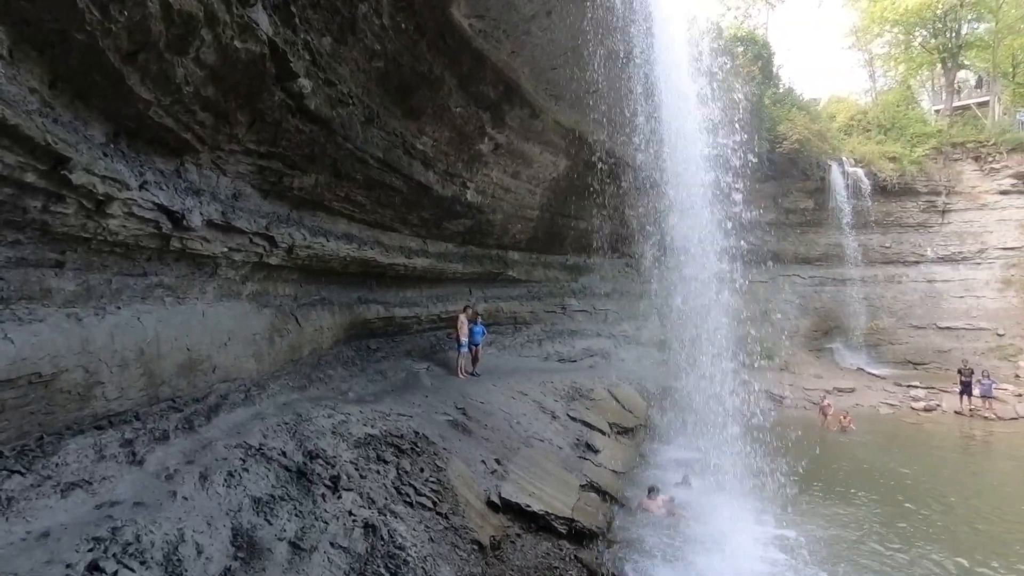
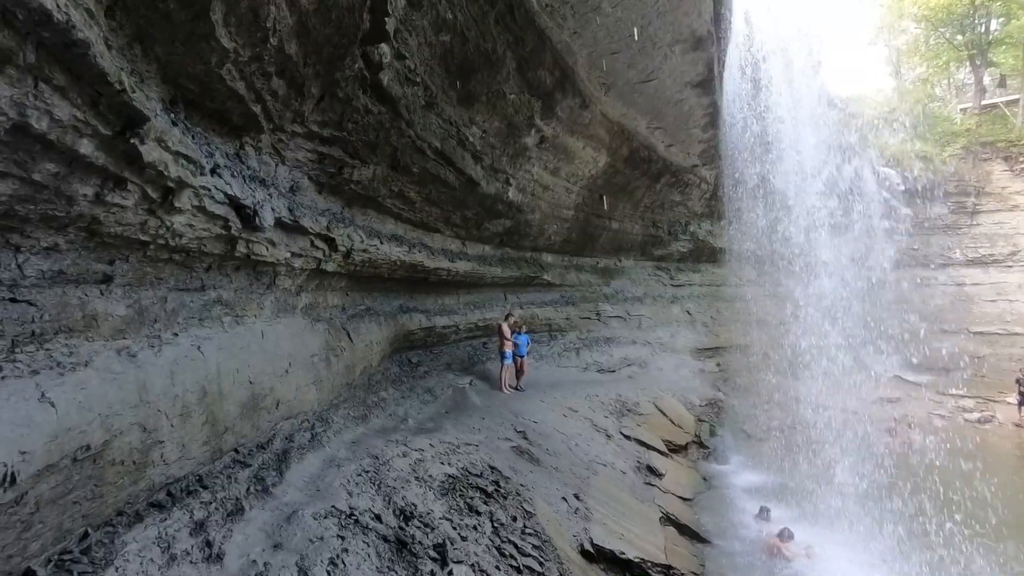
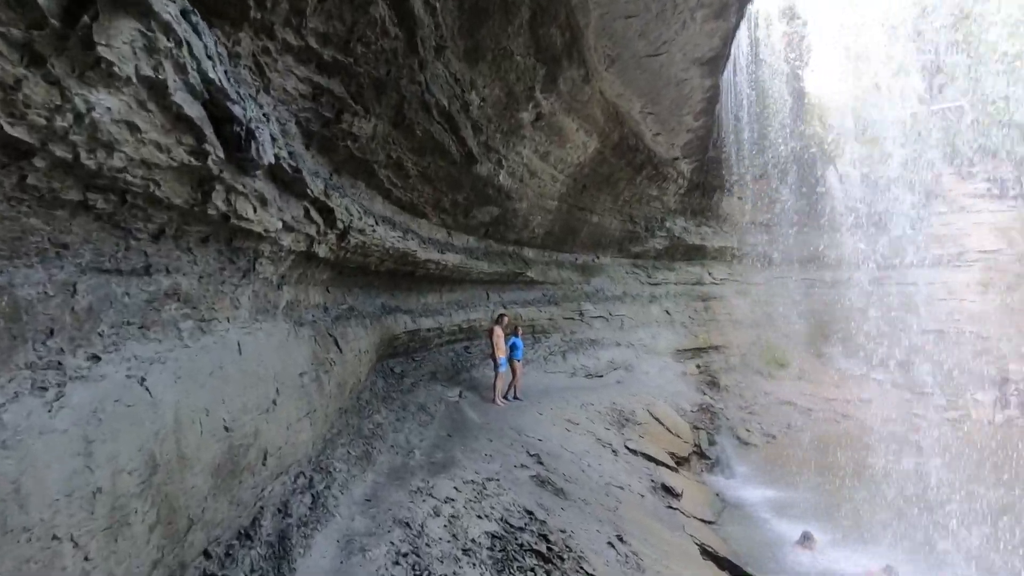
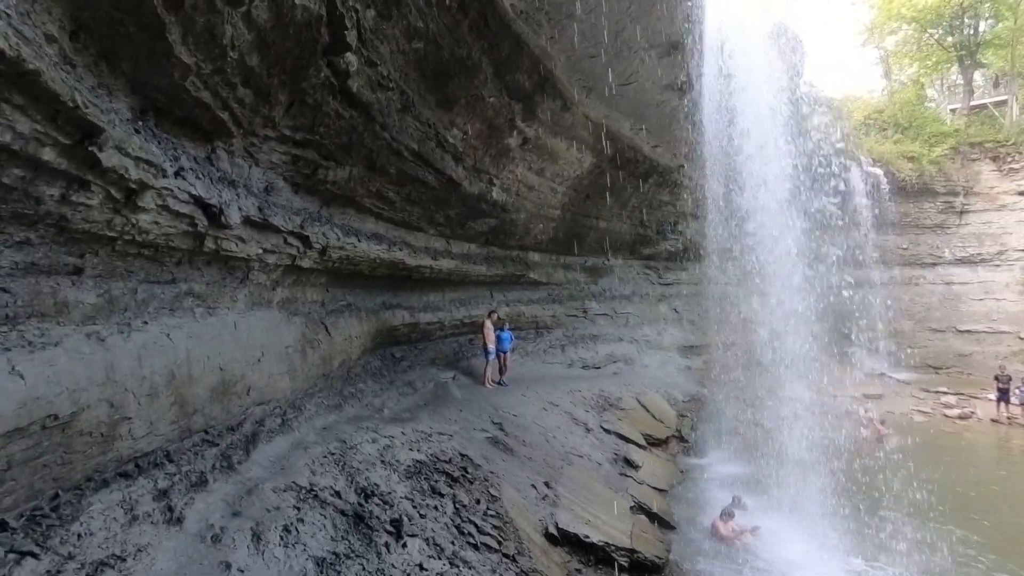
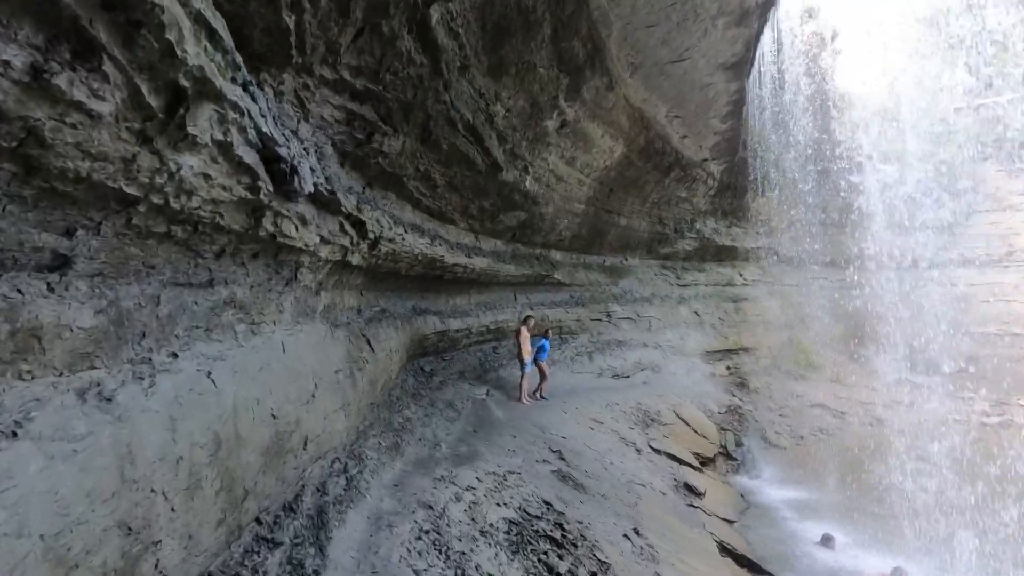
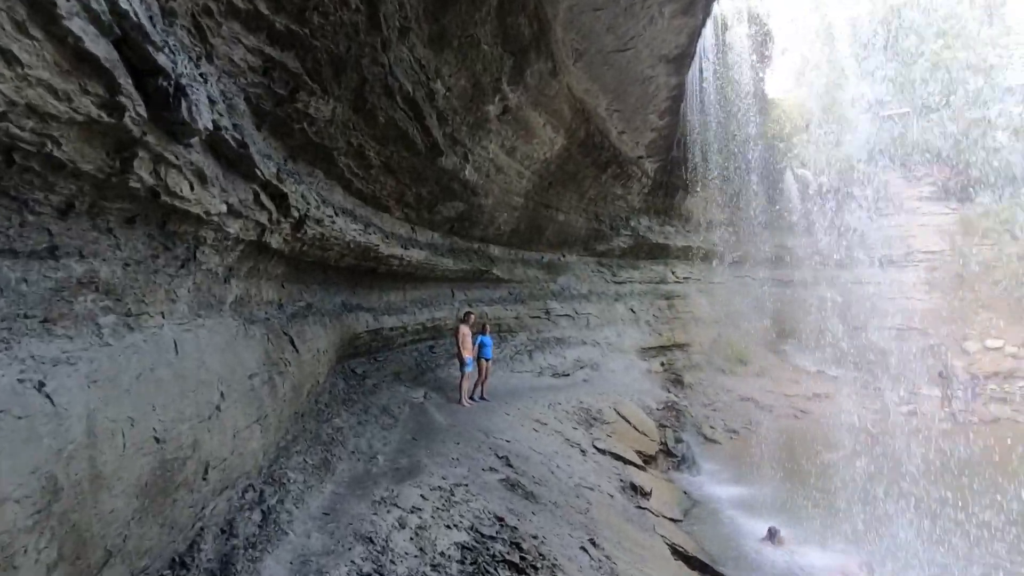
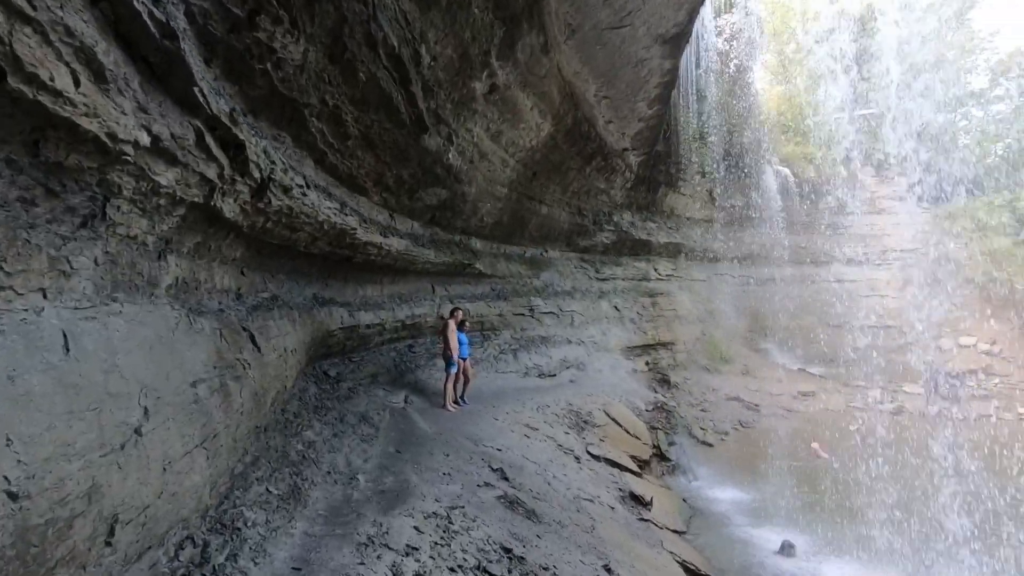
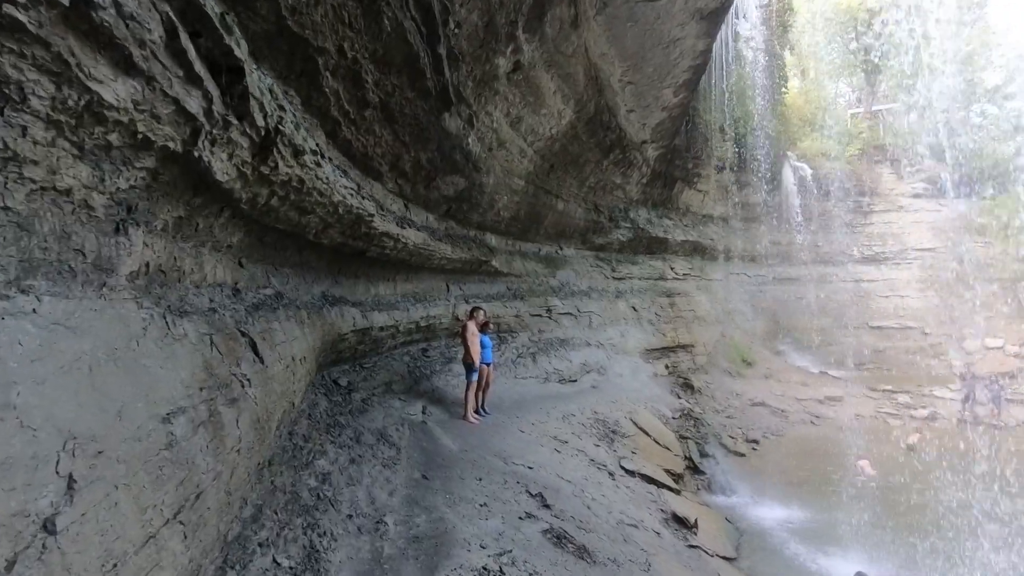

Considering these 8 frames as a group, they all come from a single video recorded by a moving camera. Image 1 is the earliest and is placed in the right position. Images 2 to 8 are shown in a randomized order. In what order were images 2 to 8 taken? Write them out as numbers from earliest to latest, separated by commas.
4, 2, 5, 3, 6, 7, 8
